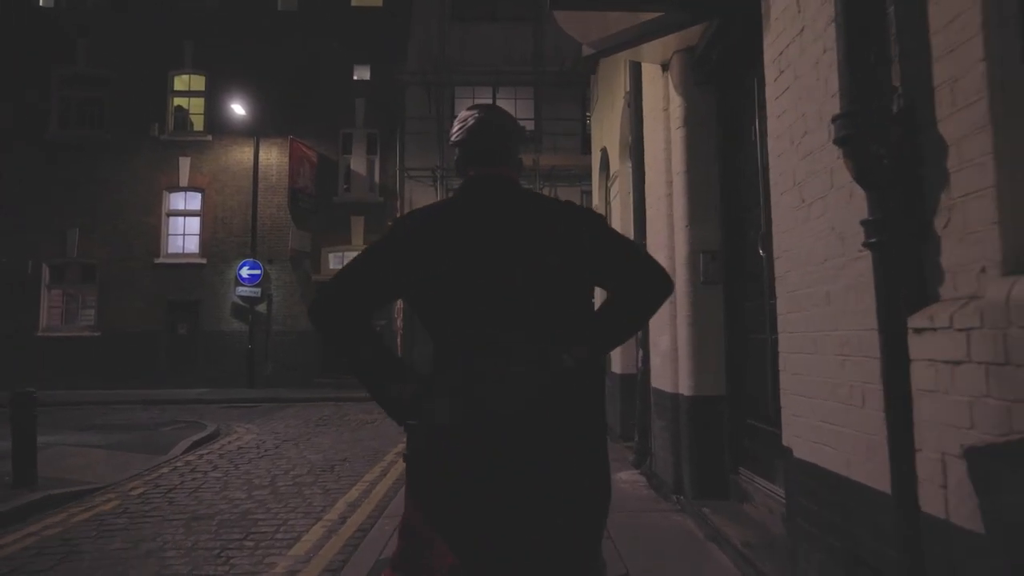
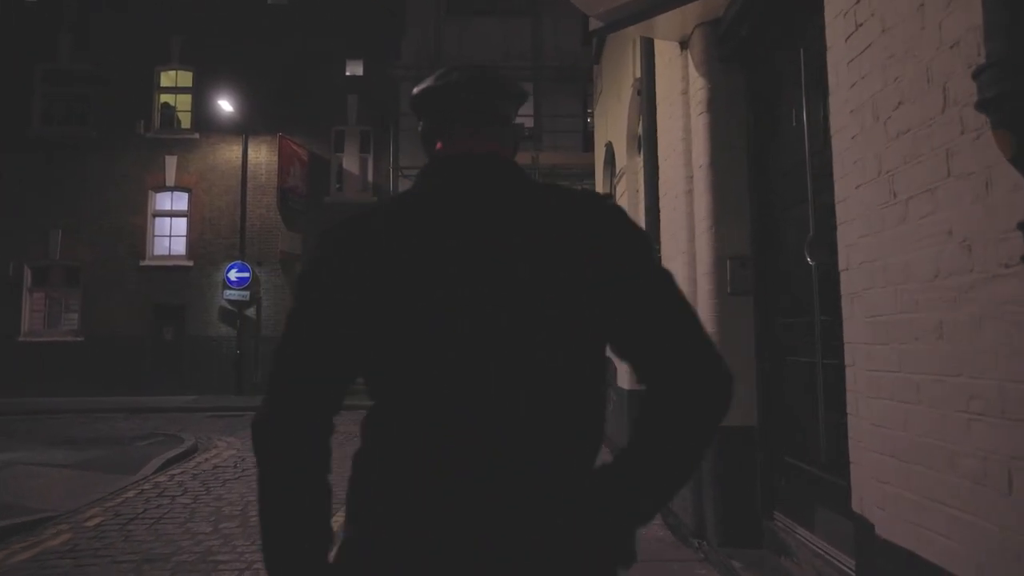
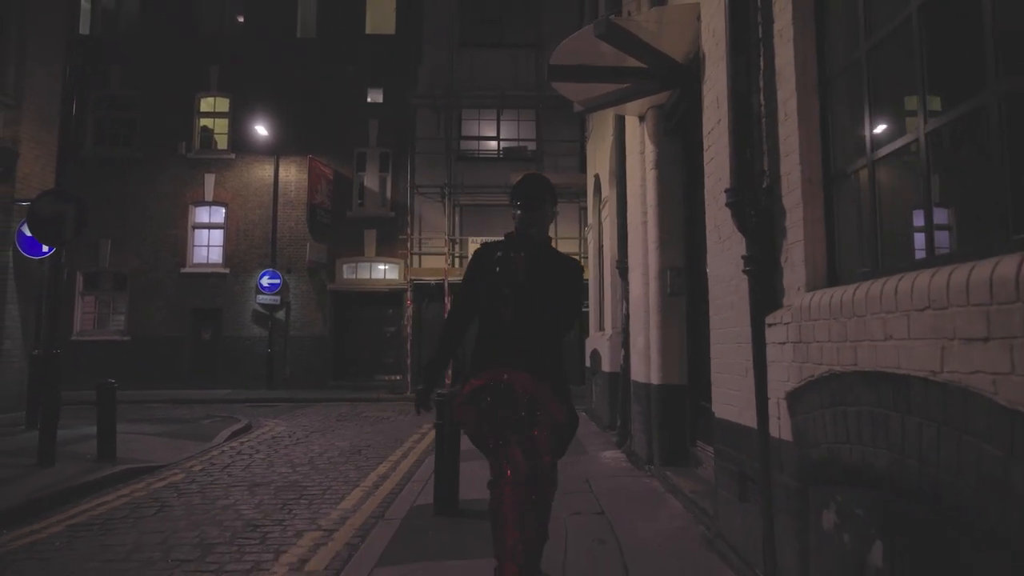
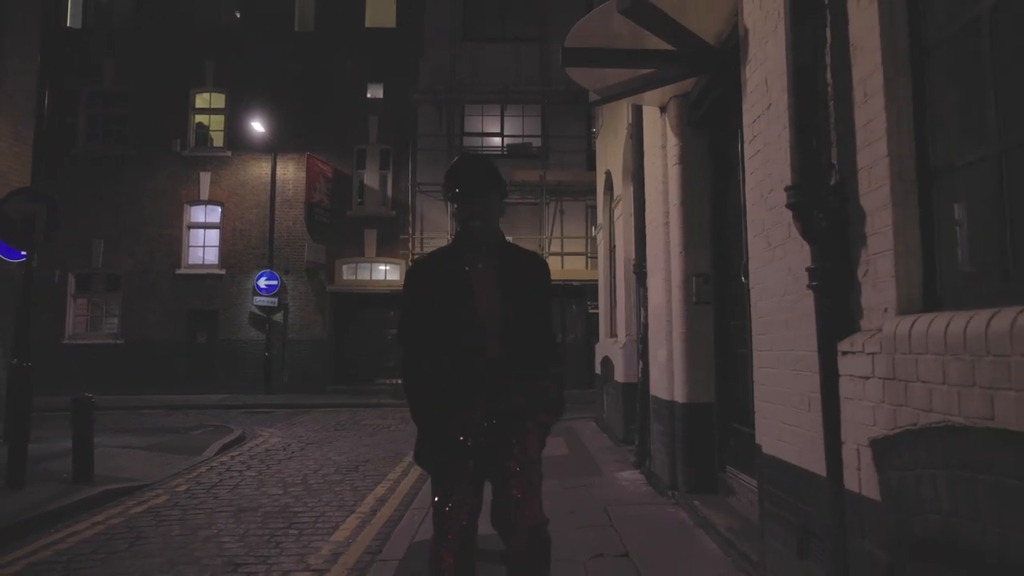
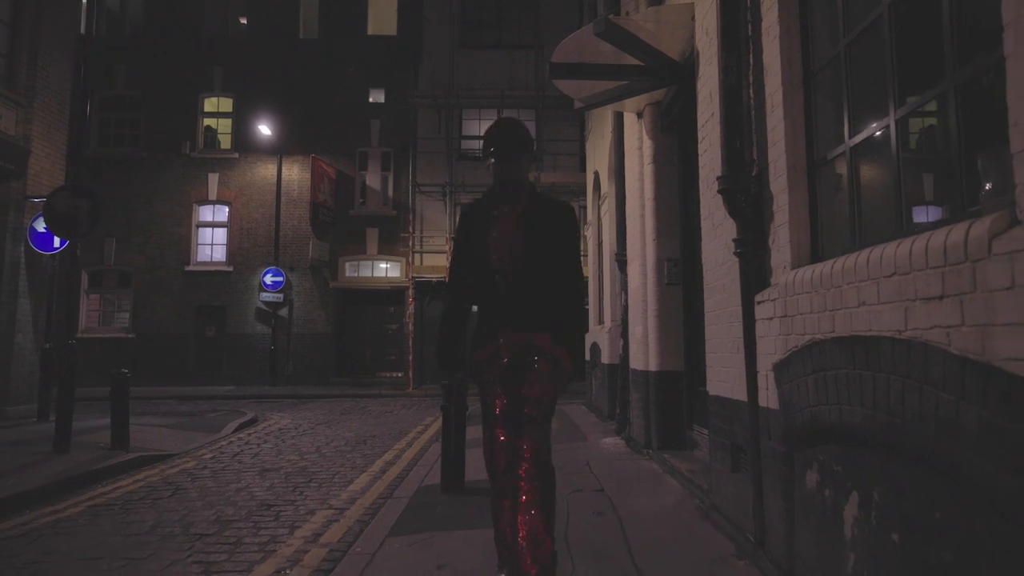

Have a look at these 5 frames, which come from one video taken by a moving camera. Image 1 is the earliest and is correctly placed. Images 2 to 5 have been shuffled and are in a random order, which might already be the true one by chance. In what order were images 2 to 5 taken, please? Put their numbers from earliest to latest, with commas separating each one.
2, 4, 3, 5
